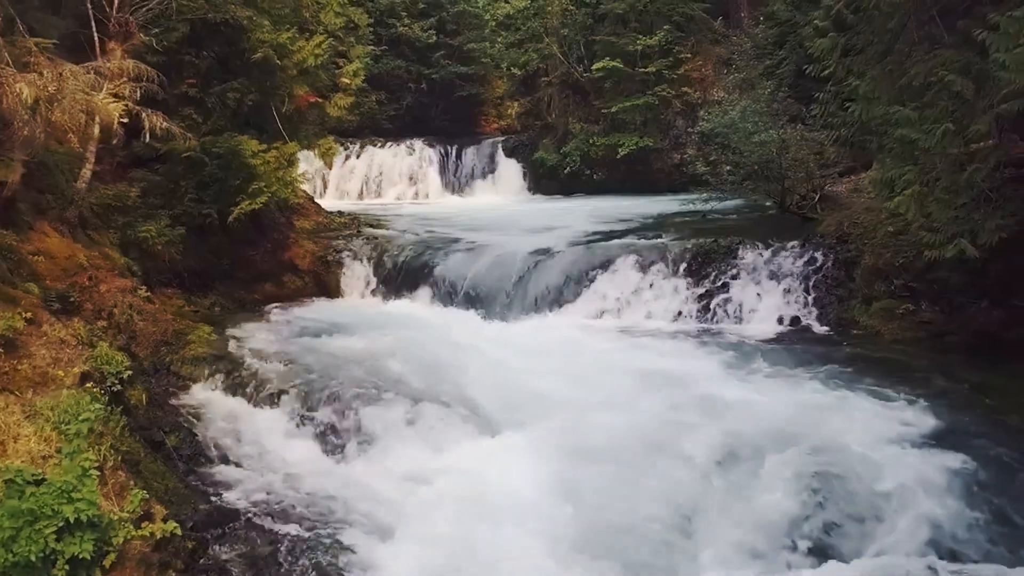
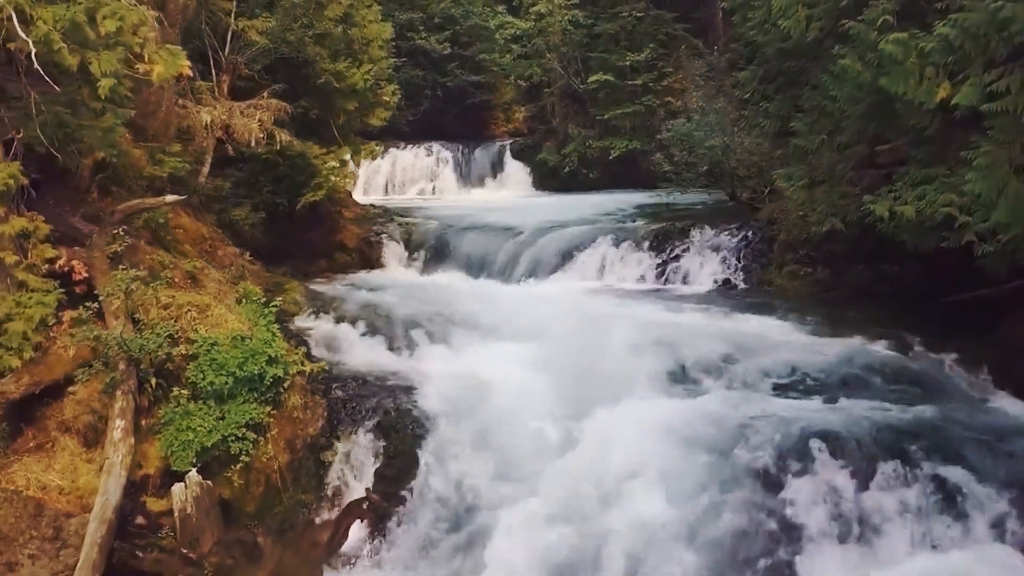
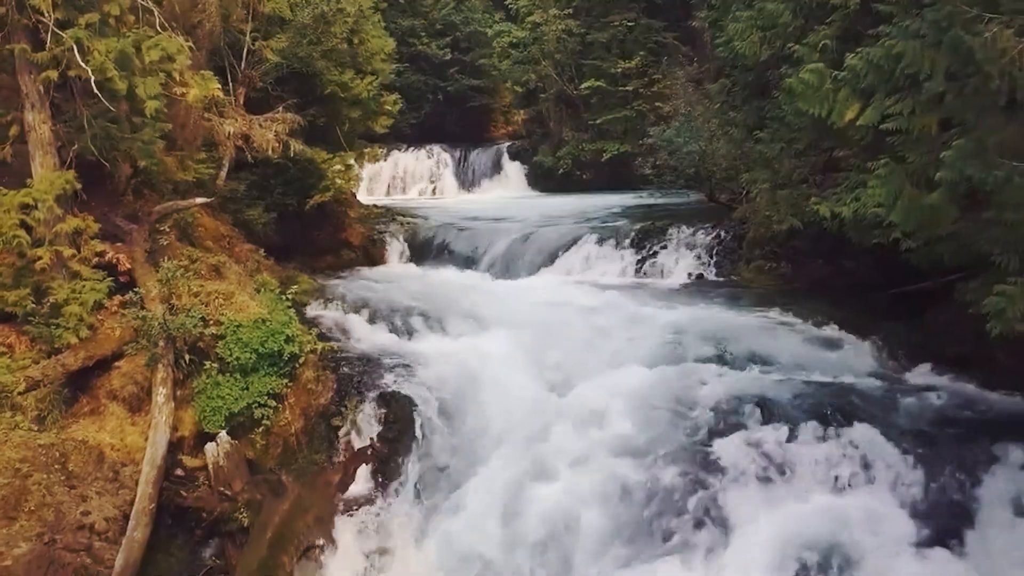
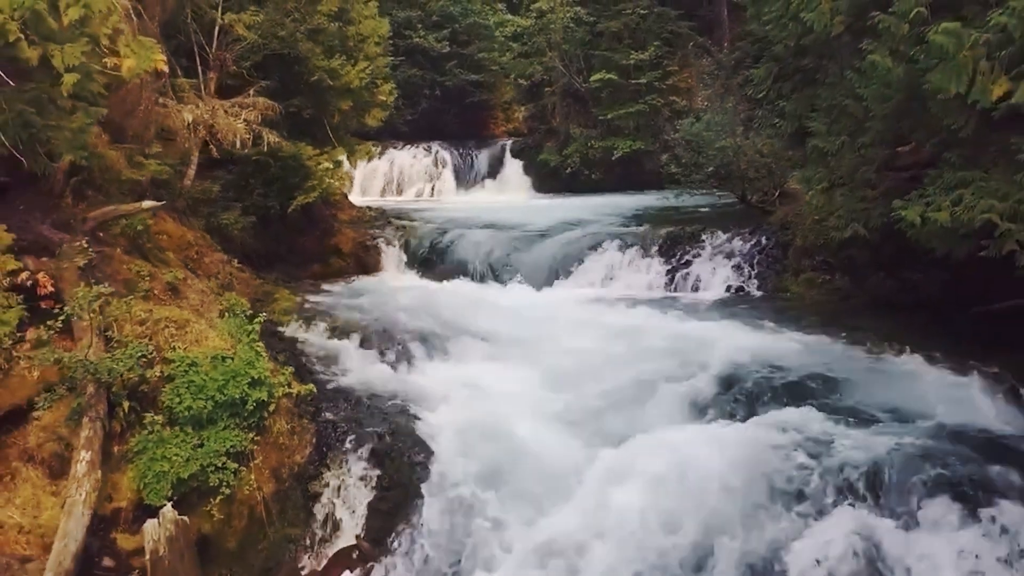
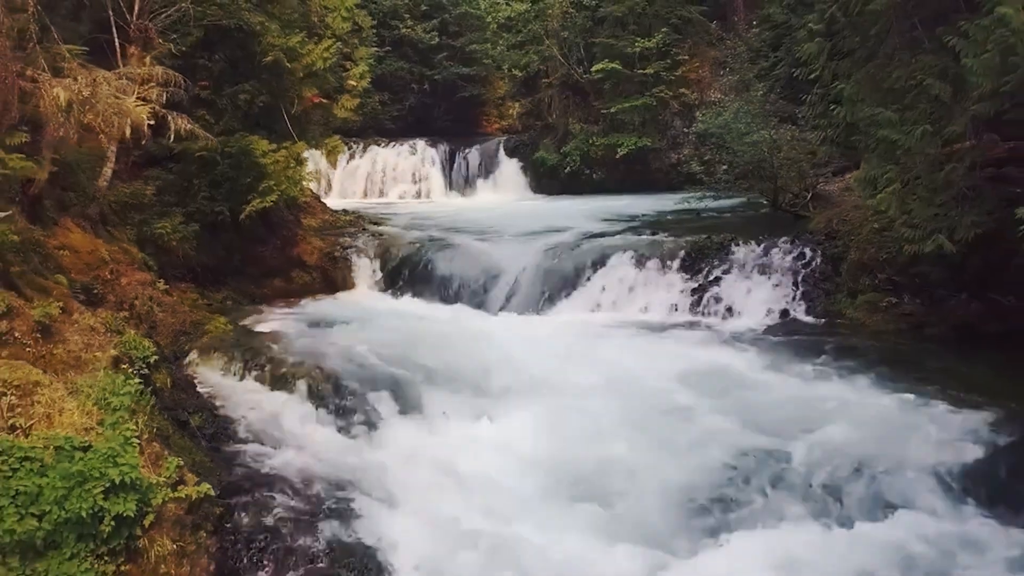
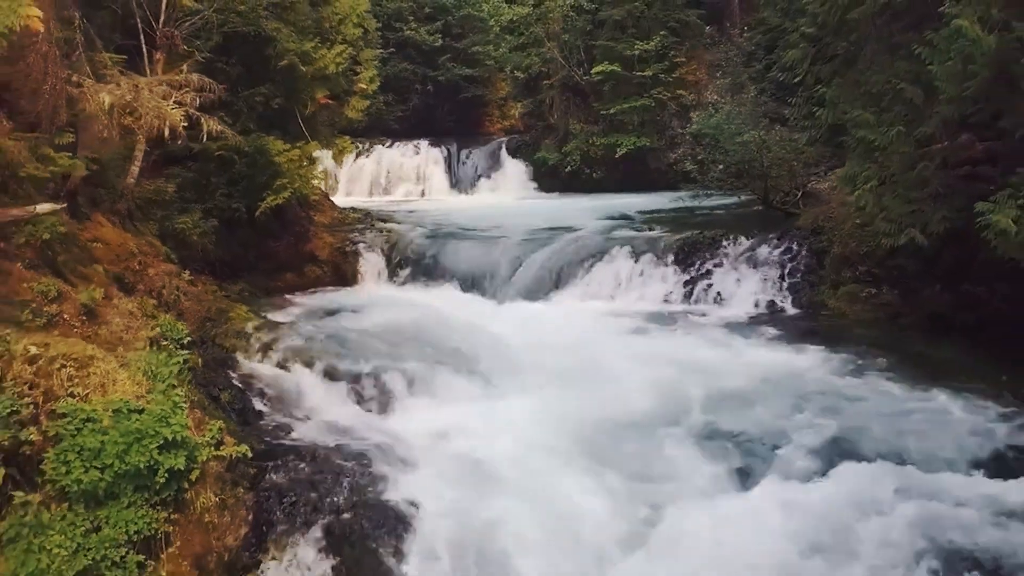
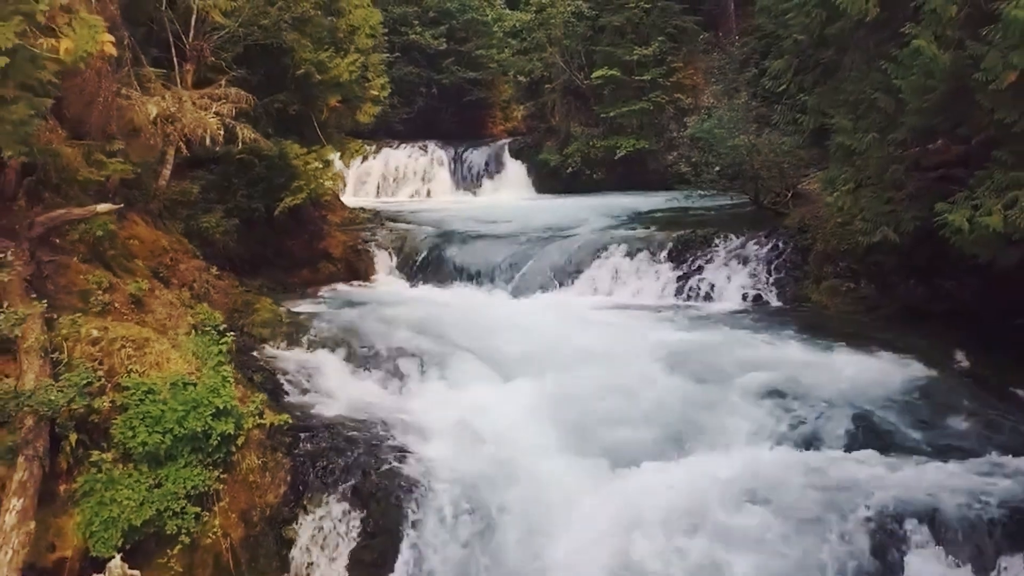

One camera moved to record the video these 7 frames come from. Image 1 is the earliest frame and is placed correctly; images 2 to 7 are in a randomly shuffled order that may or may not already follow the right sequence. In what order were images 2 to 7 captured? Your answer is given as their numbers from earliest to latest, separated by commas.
5, 6, 7, 4, 2, 3
